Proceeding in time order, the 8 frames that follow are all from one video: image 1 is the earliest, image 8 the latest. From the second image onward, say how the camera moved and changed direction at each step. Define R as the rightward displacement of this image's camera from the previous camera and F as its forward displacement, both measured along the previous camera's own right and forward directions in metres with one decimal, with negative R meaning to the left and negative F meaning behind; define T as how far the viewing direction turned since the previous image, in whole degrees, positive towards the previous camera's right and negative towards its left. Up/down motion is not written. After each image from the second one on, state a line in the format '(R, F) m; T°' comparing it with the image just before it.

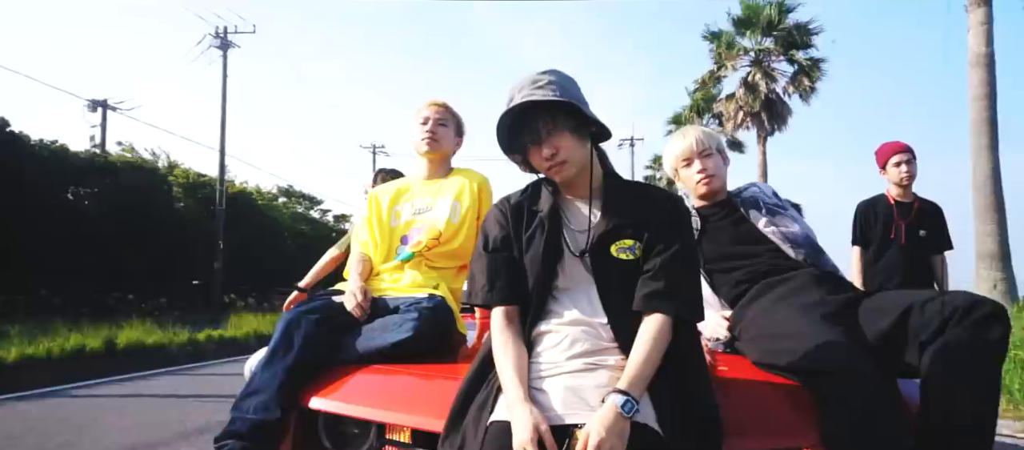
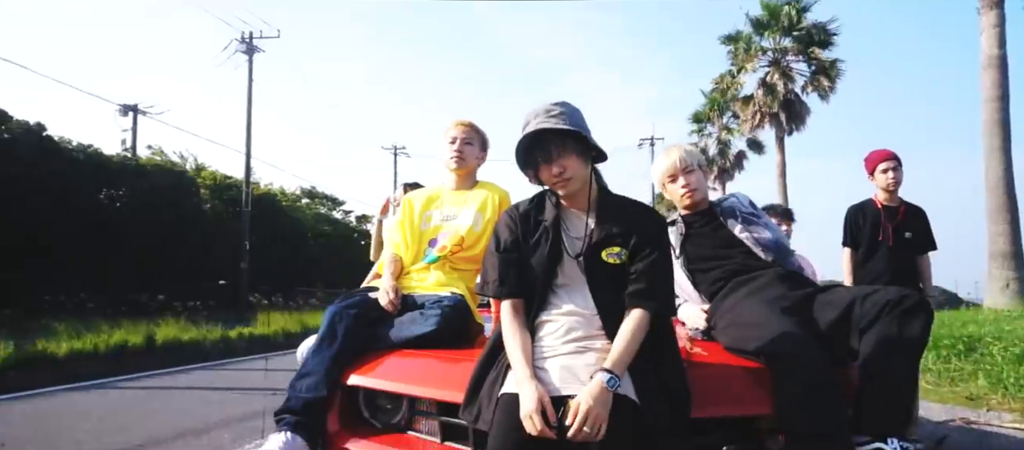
(0.0, -0.4) m; -2°
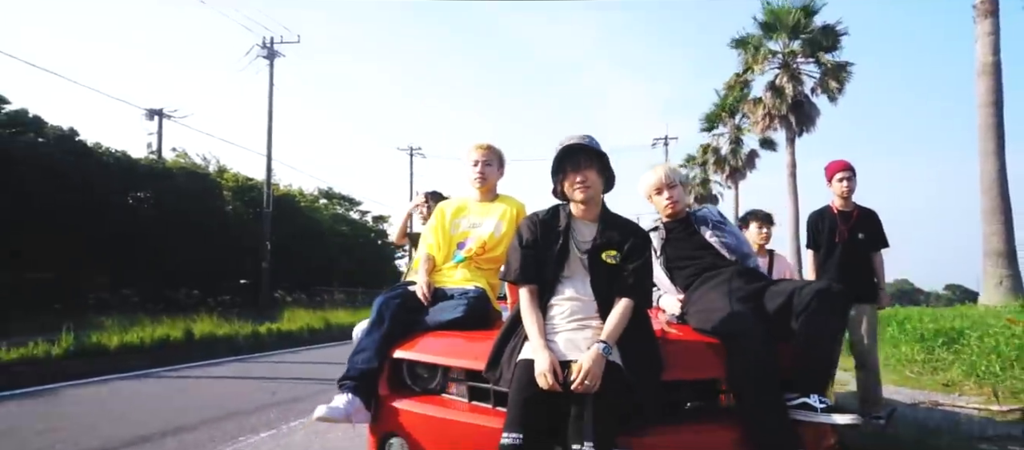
(0.0, -0.7) m; -1°
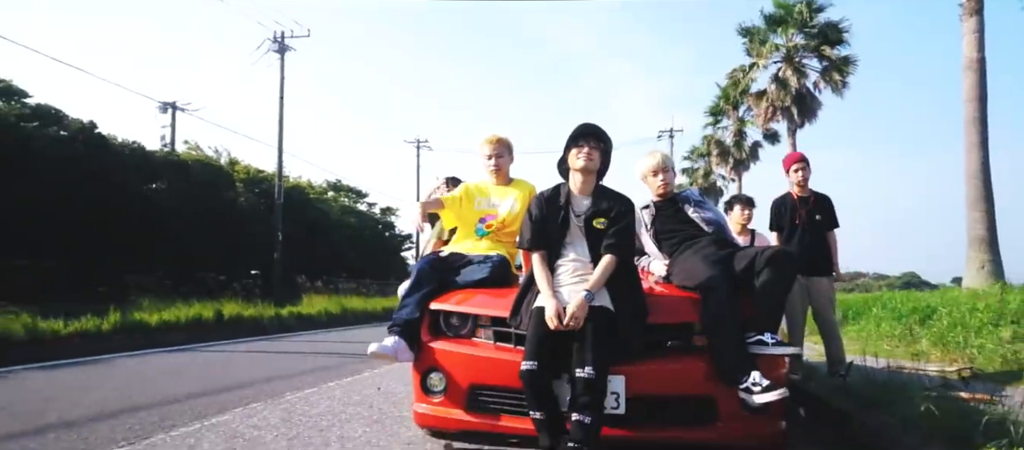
(-0.1, -0.8) m; 0°
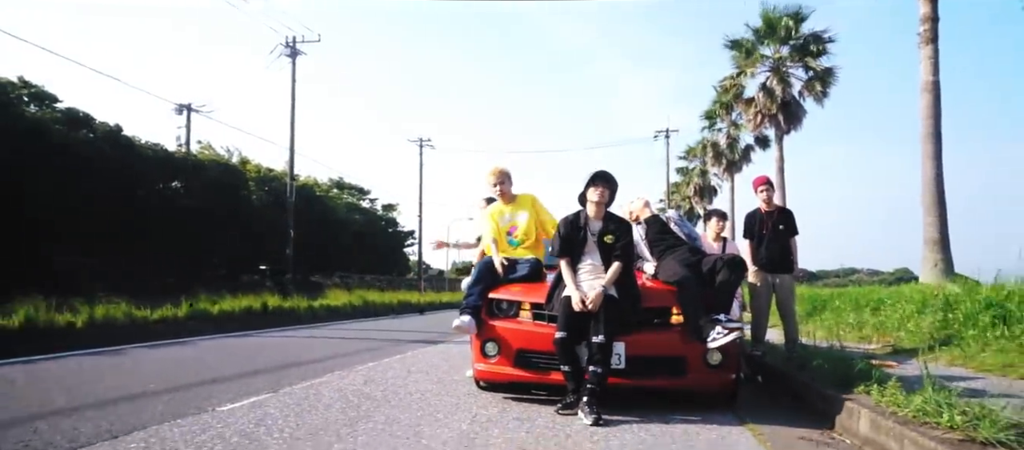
(-0.3, -1.7) m; 0°
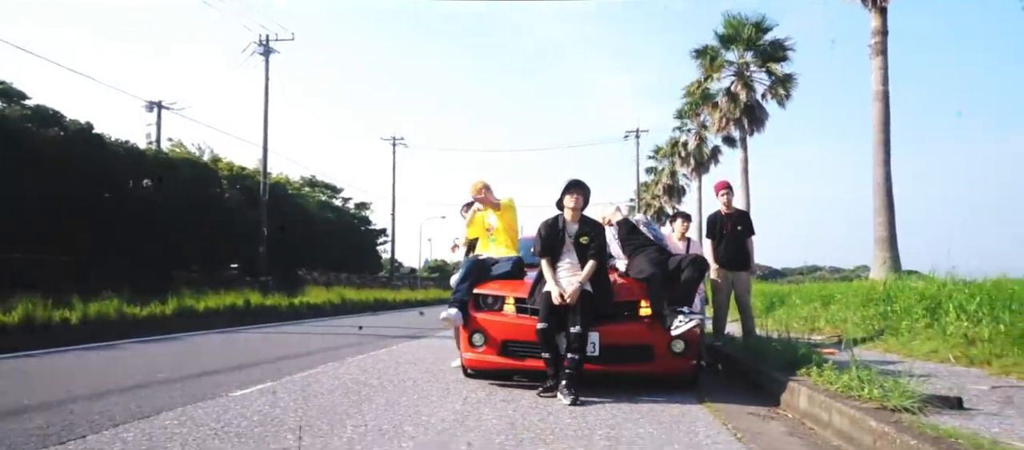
(-0.1, -0.6) m; +2°
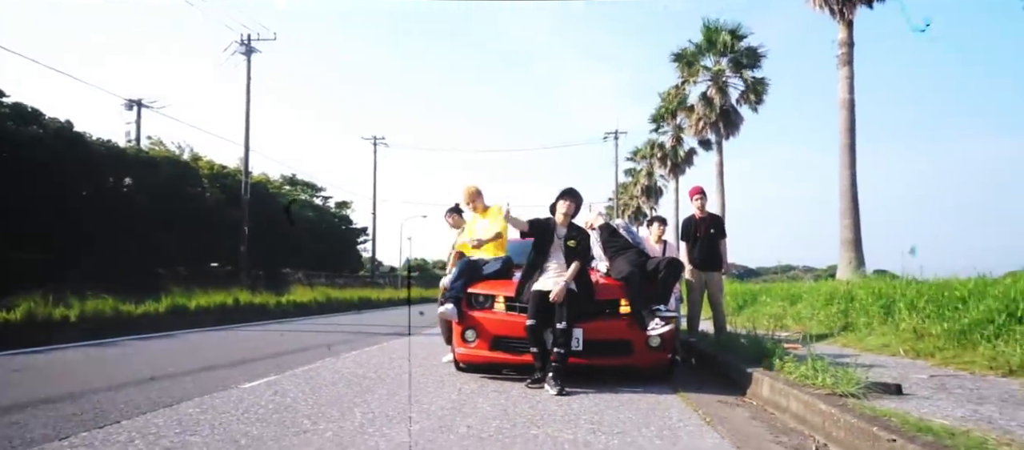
(-0.1, -0.5) m; +2°
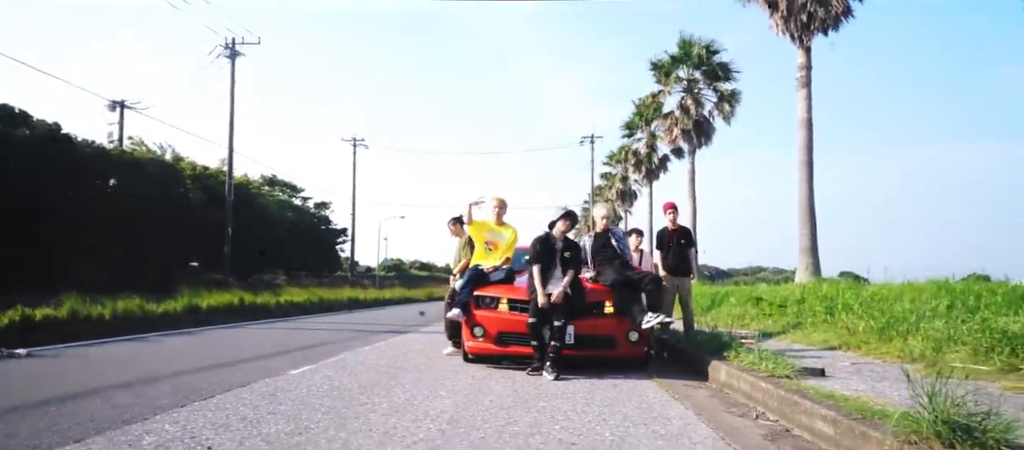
(-0.3, -1.3) m; +2°
